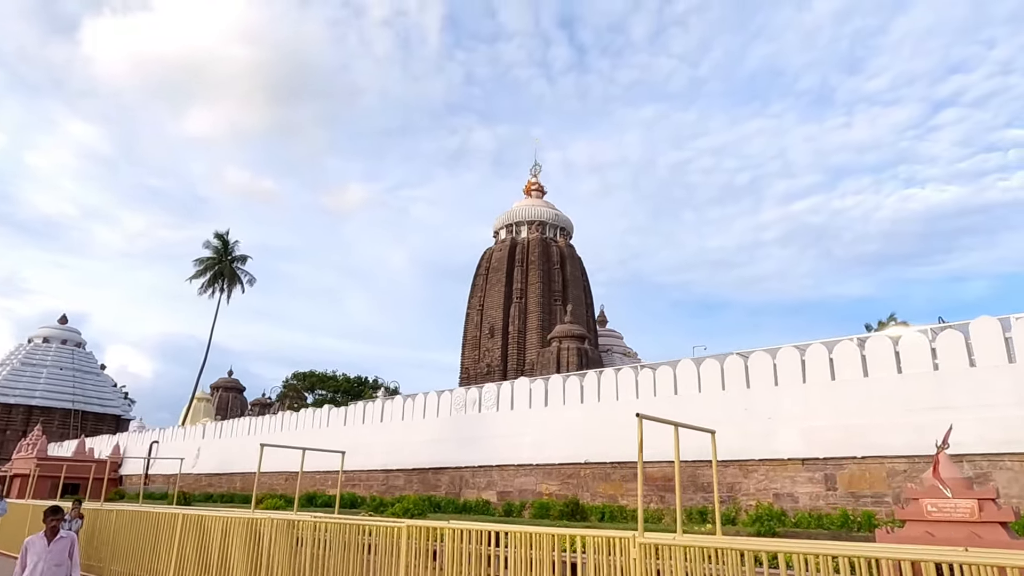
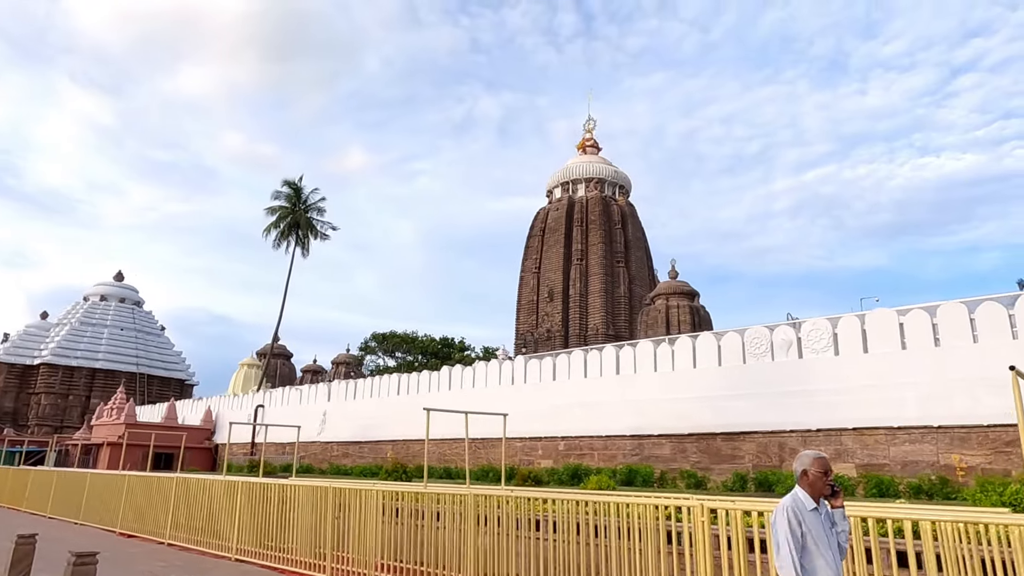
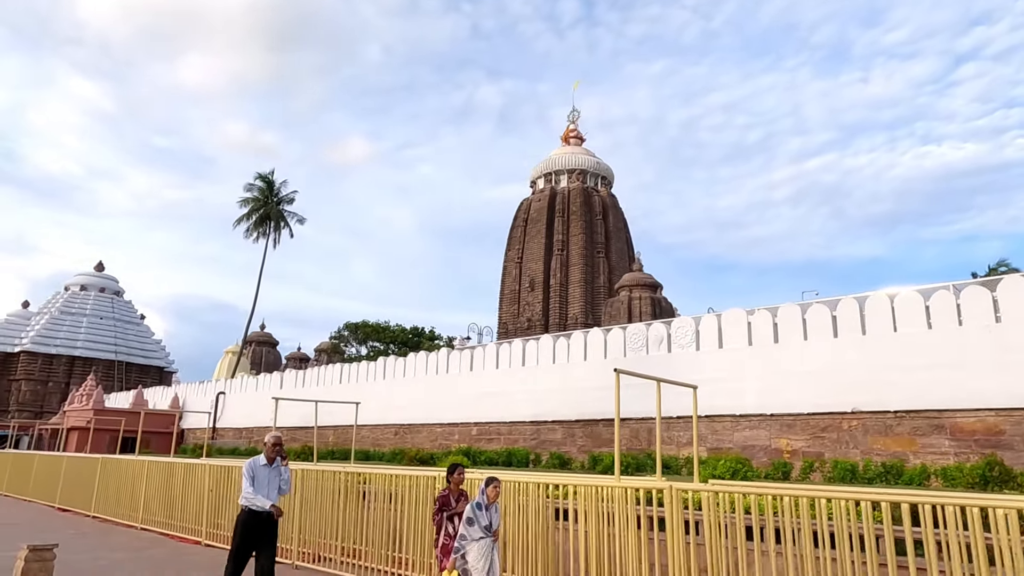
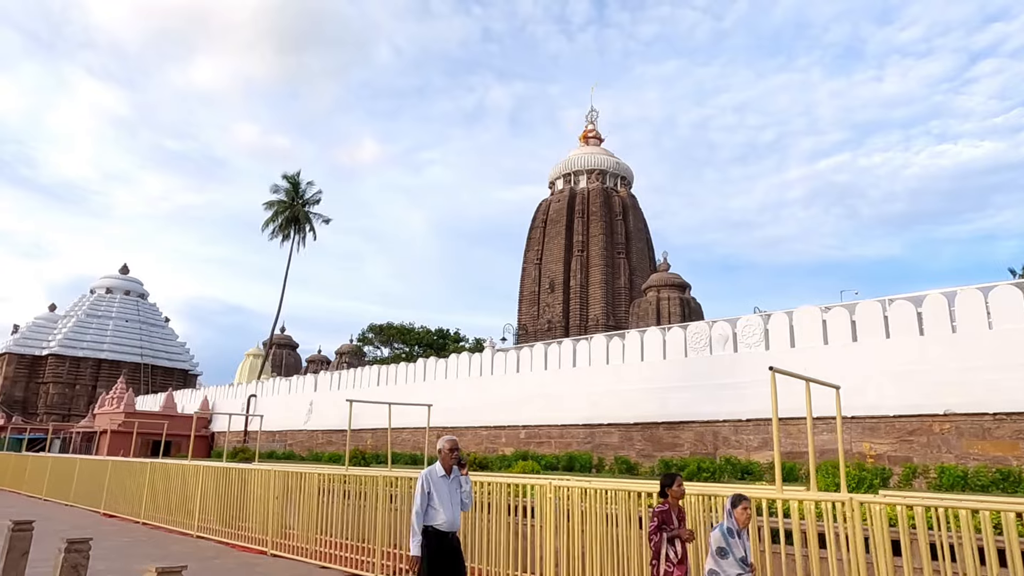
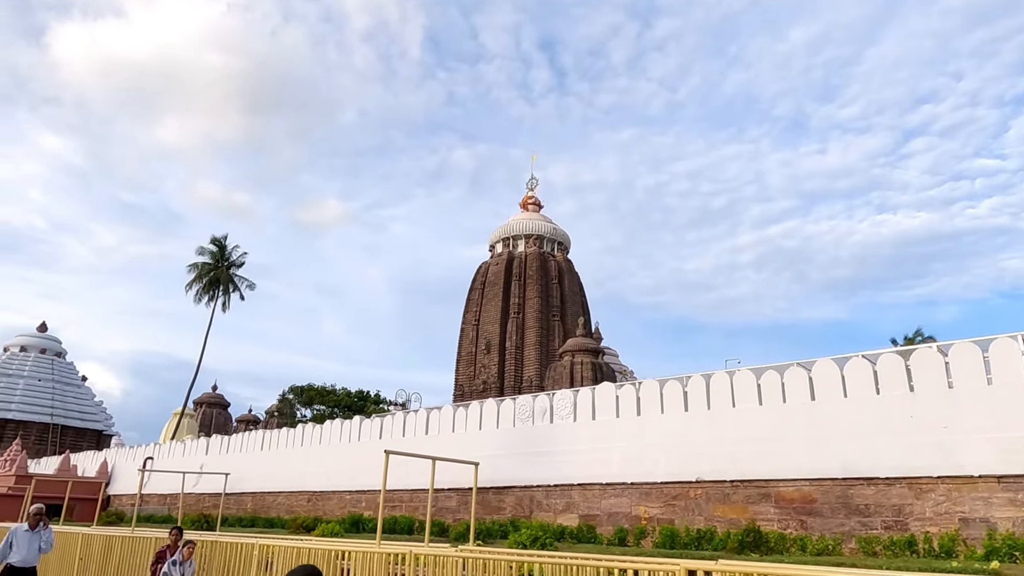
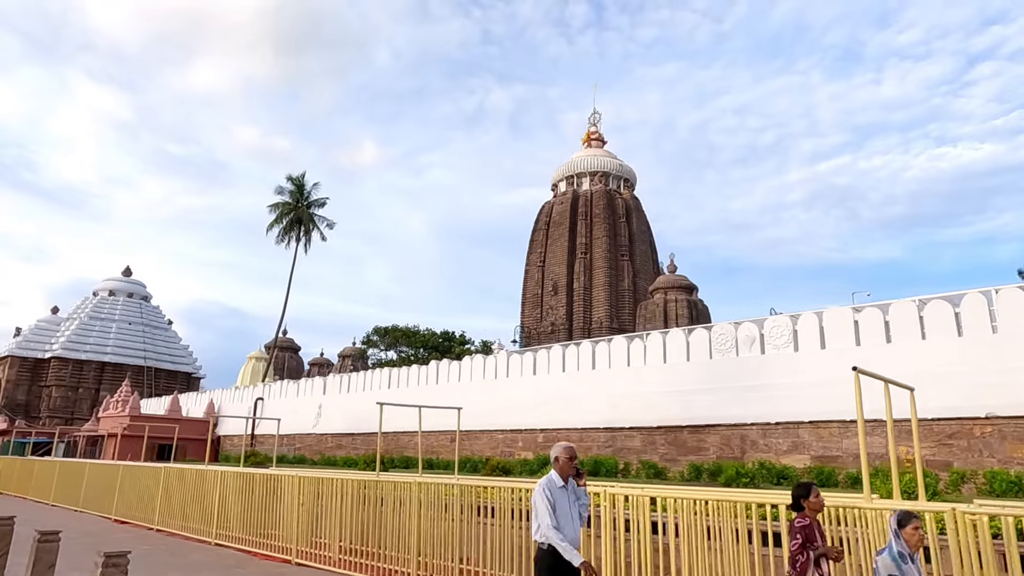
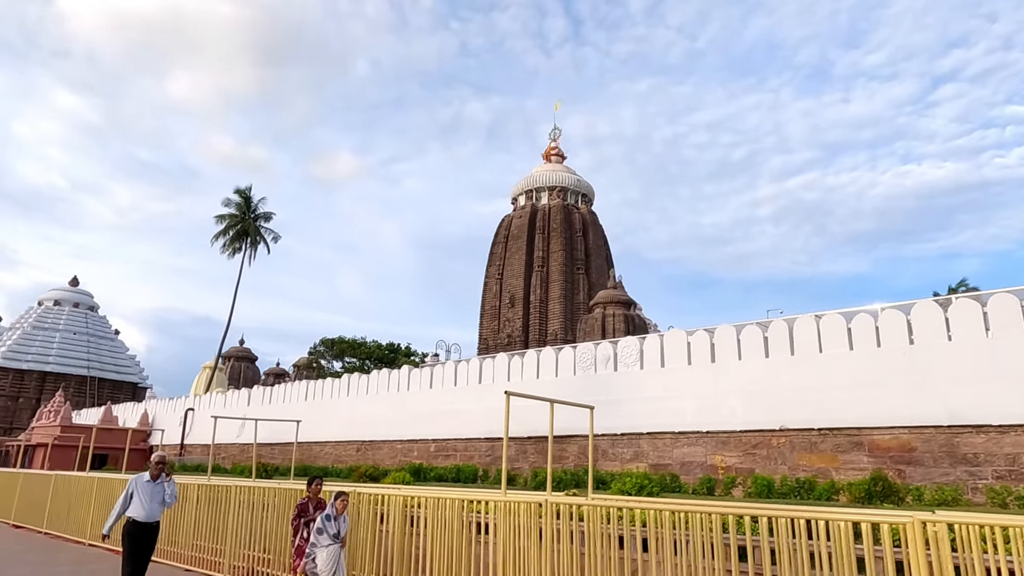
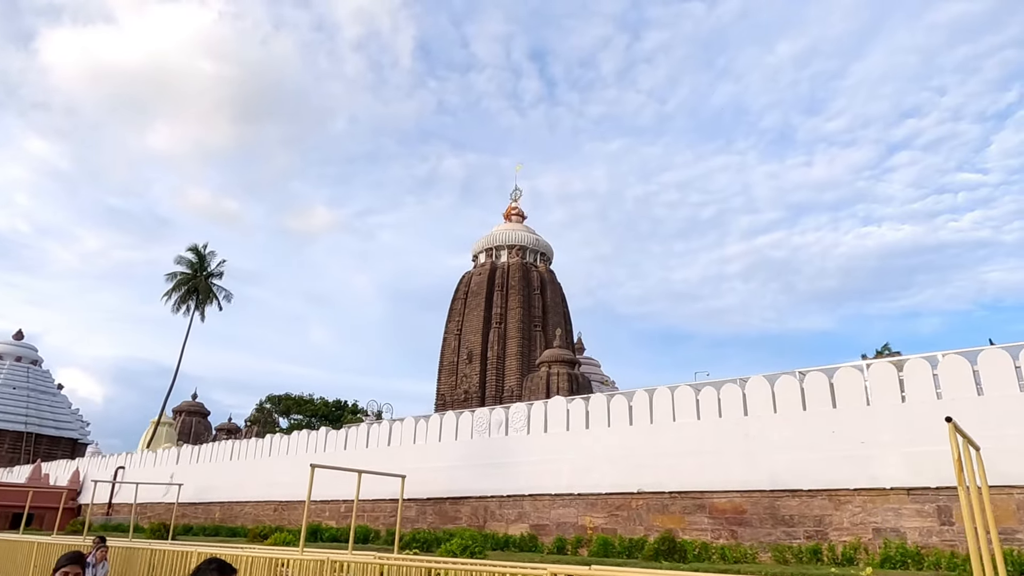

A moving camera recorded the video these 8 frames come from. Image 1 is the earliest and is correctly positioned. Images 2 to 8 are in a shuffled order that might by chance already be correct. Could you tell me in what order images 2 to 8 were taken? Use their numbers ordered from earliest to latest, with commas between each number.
8, 5, 7, 3, 4, 6, 2
